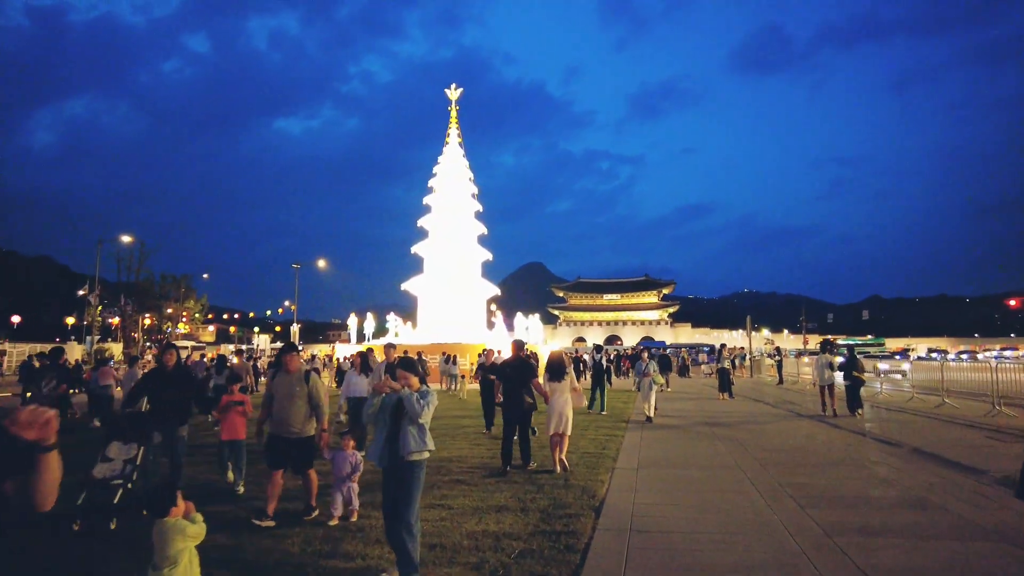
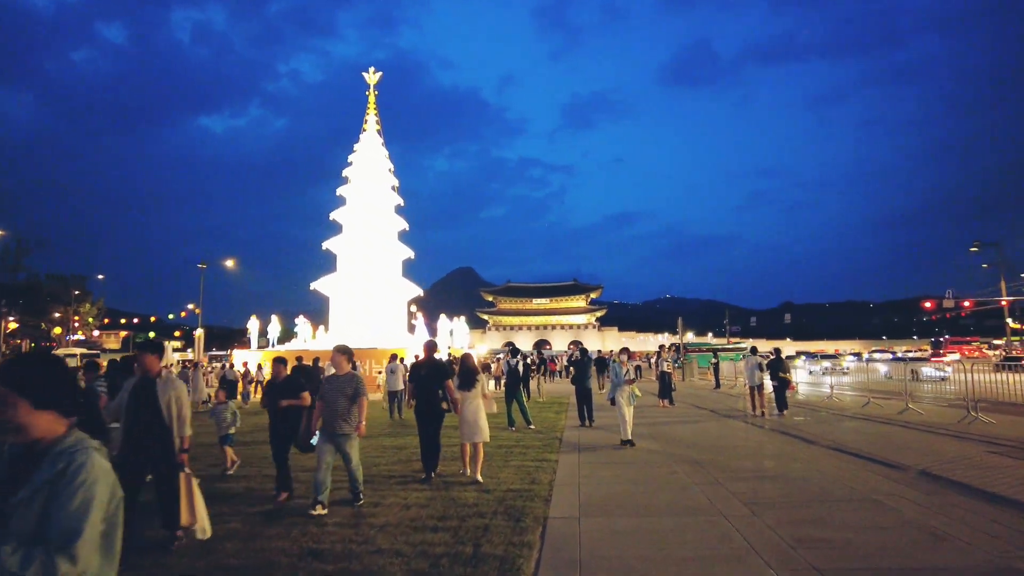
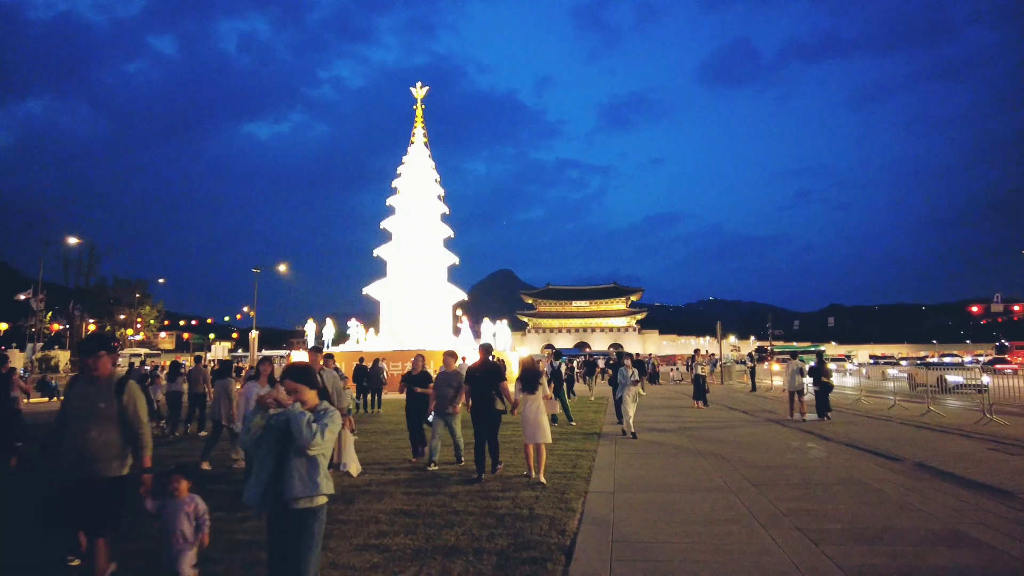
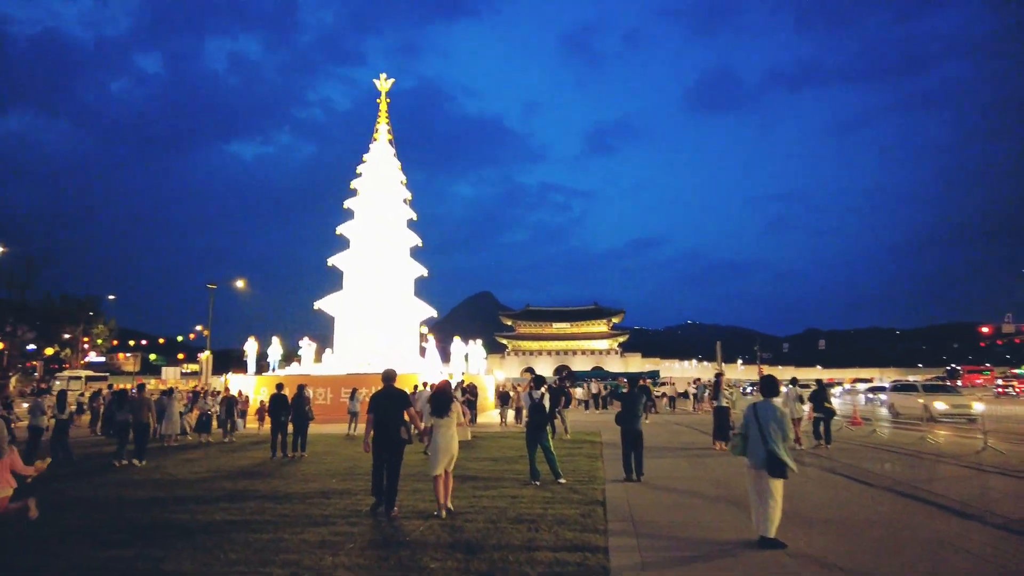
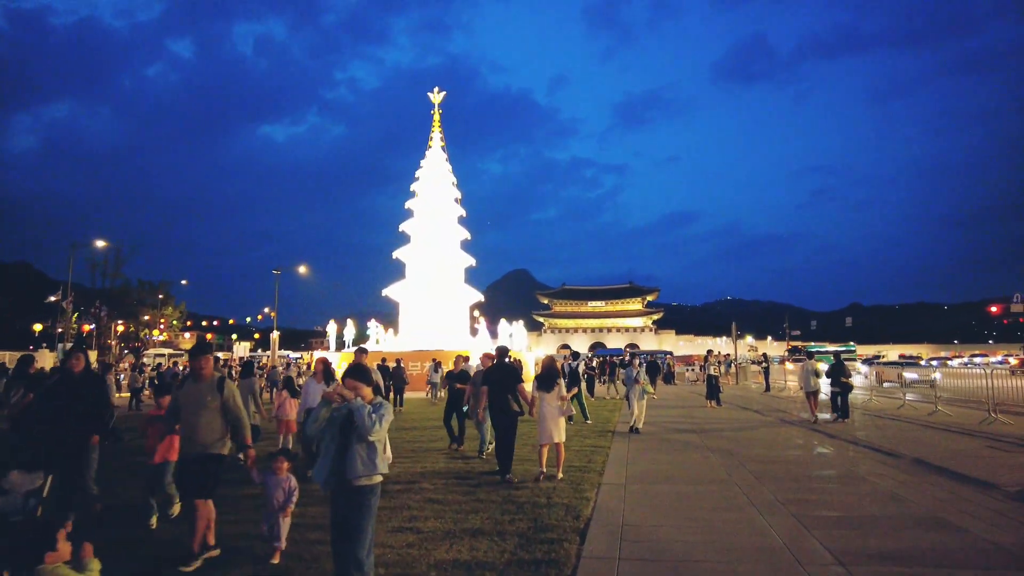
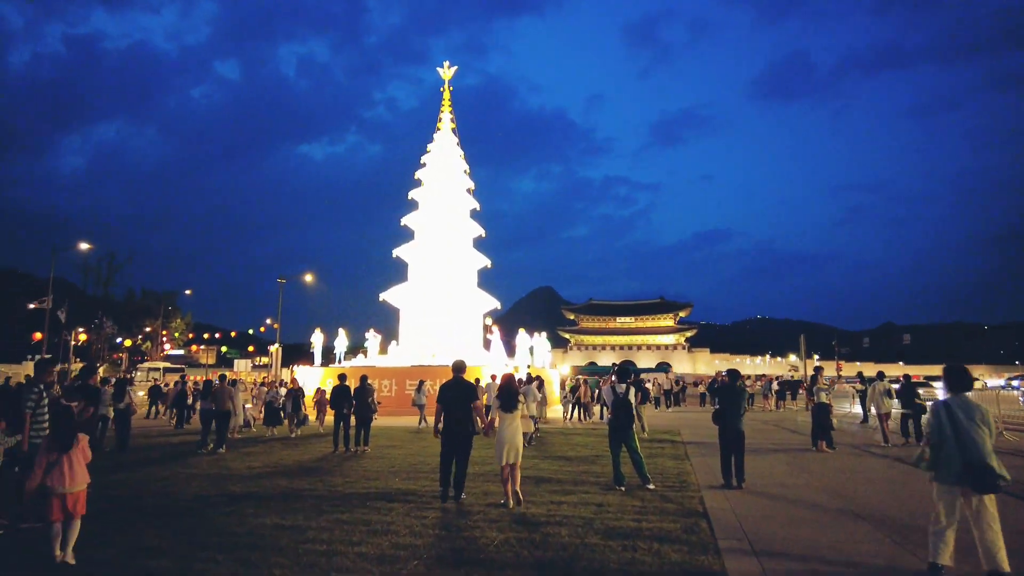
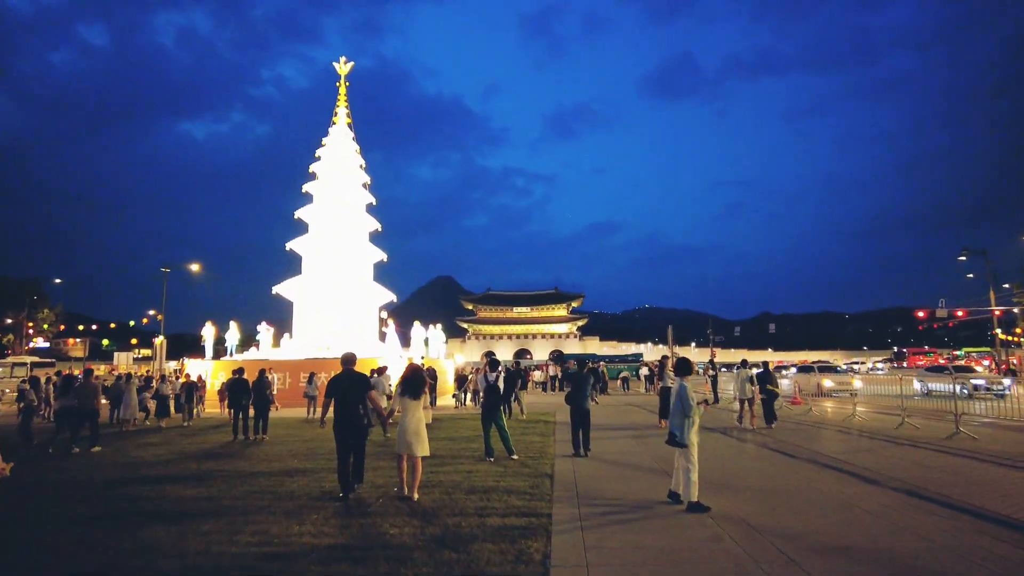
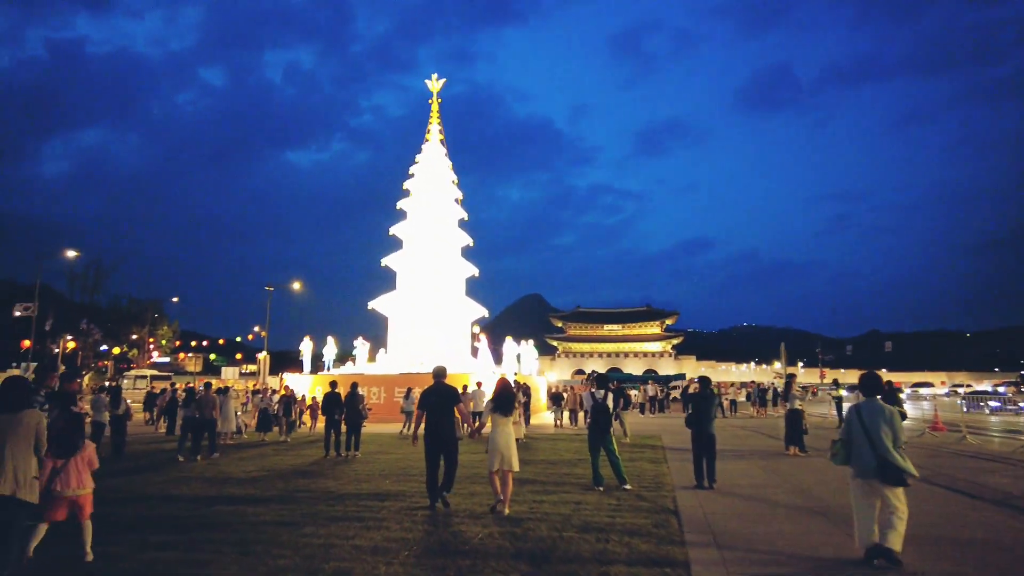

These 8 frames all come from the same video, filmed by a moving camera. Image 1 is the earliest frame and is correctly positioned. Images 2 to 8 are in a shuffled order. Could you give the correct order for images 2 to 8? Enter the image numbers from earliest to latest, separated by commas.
5, 3, 2, 7, 4, 8, 6
